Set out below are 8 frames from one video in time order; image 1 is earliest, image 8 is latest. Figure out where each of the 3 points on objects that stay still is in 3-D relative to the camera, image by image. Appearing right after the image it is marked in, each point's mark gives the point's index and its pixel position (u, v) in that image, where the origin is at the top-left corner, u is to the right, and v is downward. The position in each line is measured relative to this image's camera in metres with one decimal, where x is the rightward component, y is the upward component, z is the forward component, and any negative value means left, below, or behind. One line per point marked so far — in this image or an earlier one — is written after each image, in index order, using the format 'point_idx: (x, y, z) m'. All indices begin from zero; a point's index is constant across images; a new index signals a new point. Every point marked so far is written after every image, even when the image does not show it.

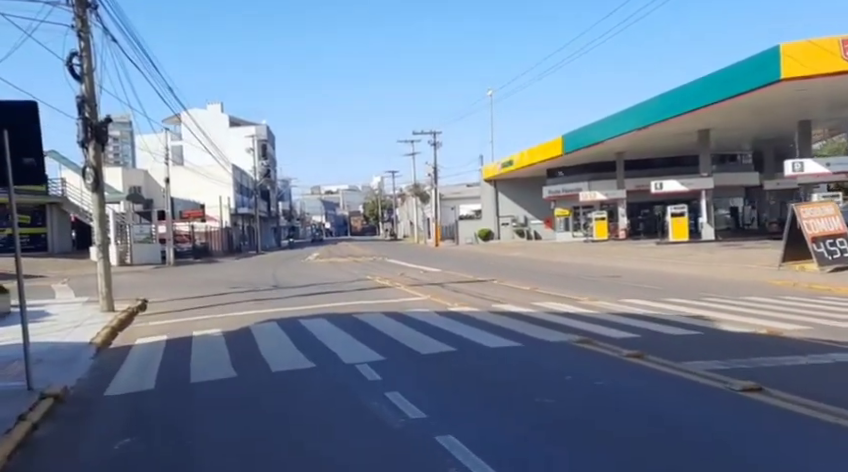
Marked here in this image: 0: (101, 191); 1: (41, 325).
0: (-8.7, +1.2, +18.0) m
1: (-8.7, -2.1, +15.1) m
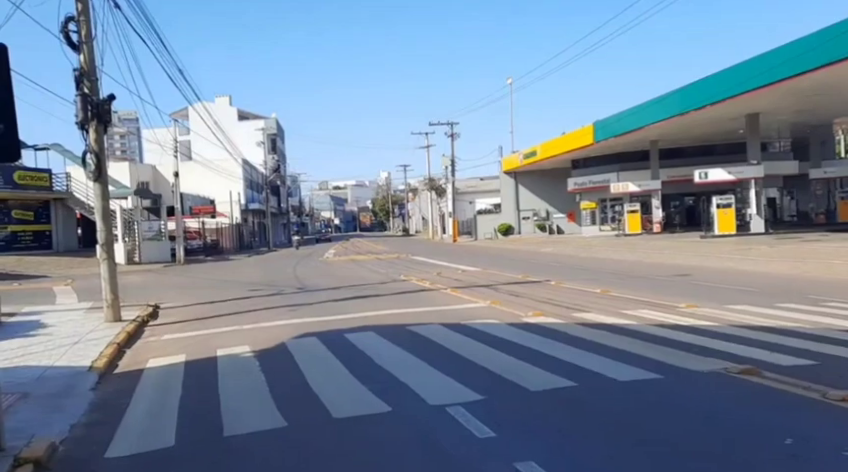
0: (-7.4, +1.3, +15.4) m
1: (-7.3, -2.0, +12.5) m
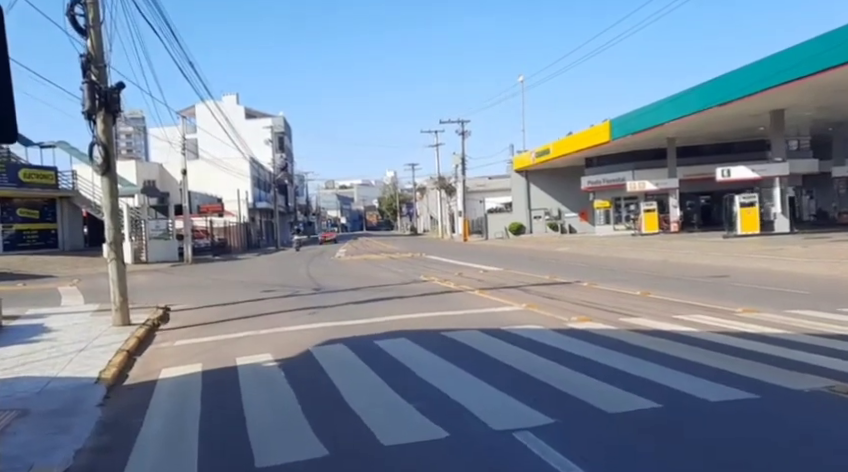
0: (-6.8, +1.3, +14.4) m
1: (-6.7, -2.0, +11.5) m
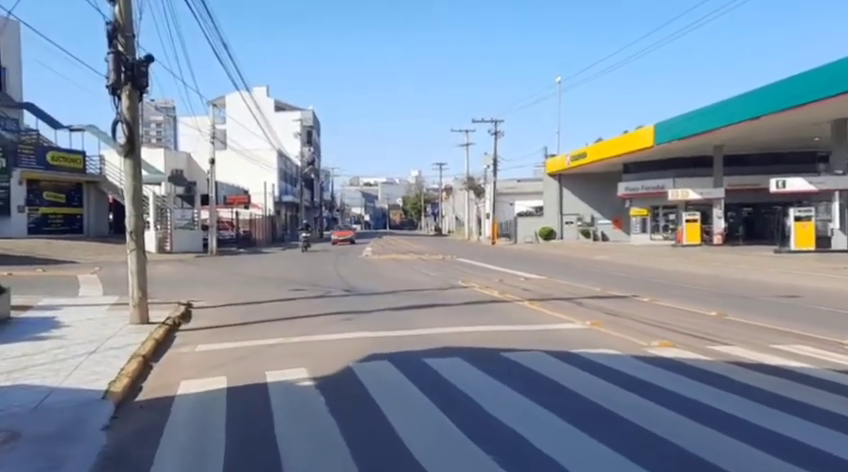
0: (-5.7, +1.6, +13.1) m
1: (-5.8, -1.8, +10.2) m
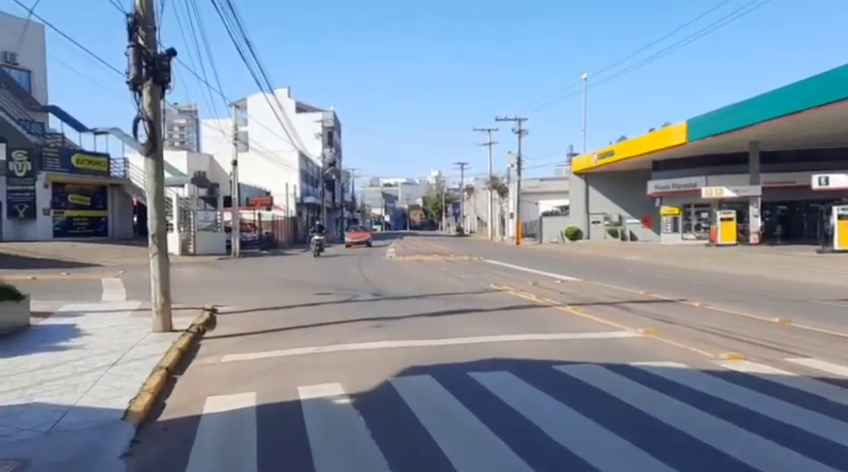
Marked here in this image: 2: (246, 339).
0: (-5.0, +1.5, +12.4) m
1: (-5.2, -1.8, +9.5) m
2: (-3.4, -1.9, +12.5) m
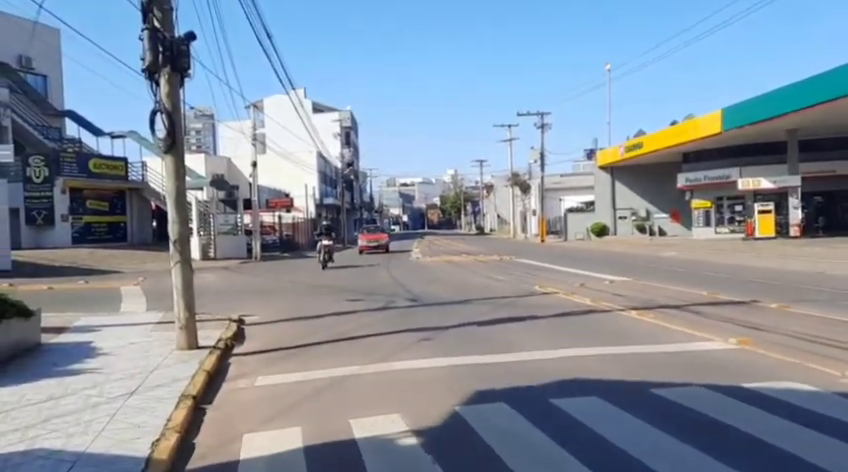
0: (-4.1, +1.4, +11.1) m
1: (-4.4, -1.9, +8.2) m
2: (-2.4, -2.0, +11.2) m
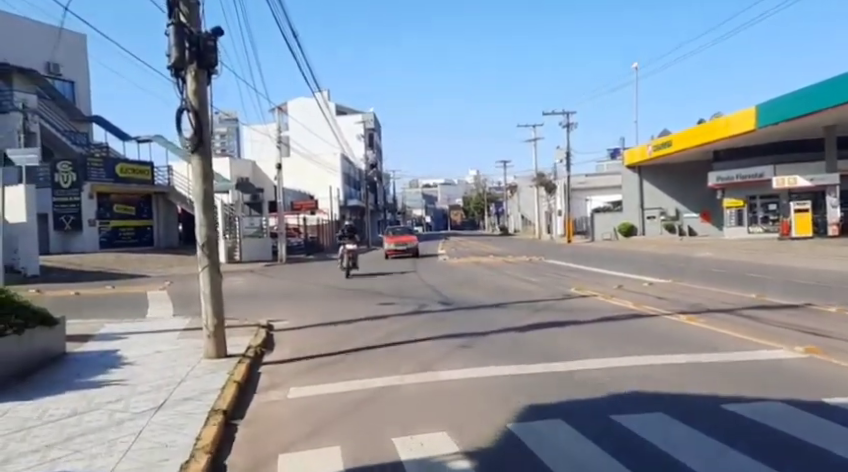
0: (-3.5, +1.3, +10.6) m
1: (-3.8, -2.0, +7.8) m
2: (-1.8, -2.1, +10.7) m
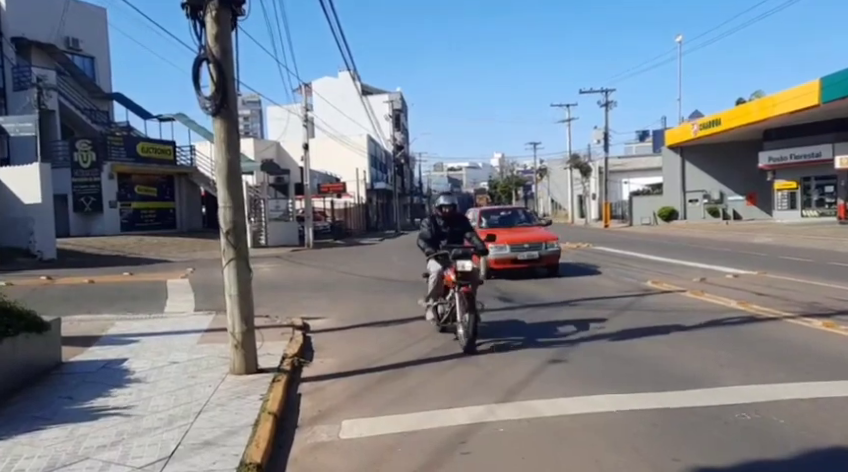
0: (-2.5, +1.5, +8.4) m
1: (-2.9, -1.9, +5.6) m
2: (-0.8, -1.9, +8.5) m
